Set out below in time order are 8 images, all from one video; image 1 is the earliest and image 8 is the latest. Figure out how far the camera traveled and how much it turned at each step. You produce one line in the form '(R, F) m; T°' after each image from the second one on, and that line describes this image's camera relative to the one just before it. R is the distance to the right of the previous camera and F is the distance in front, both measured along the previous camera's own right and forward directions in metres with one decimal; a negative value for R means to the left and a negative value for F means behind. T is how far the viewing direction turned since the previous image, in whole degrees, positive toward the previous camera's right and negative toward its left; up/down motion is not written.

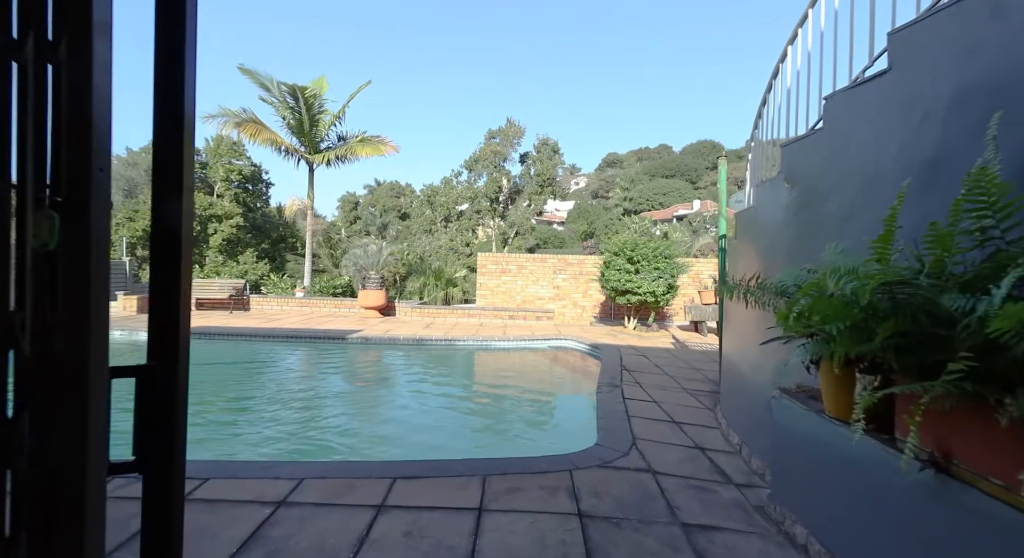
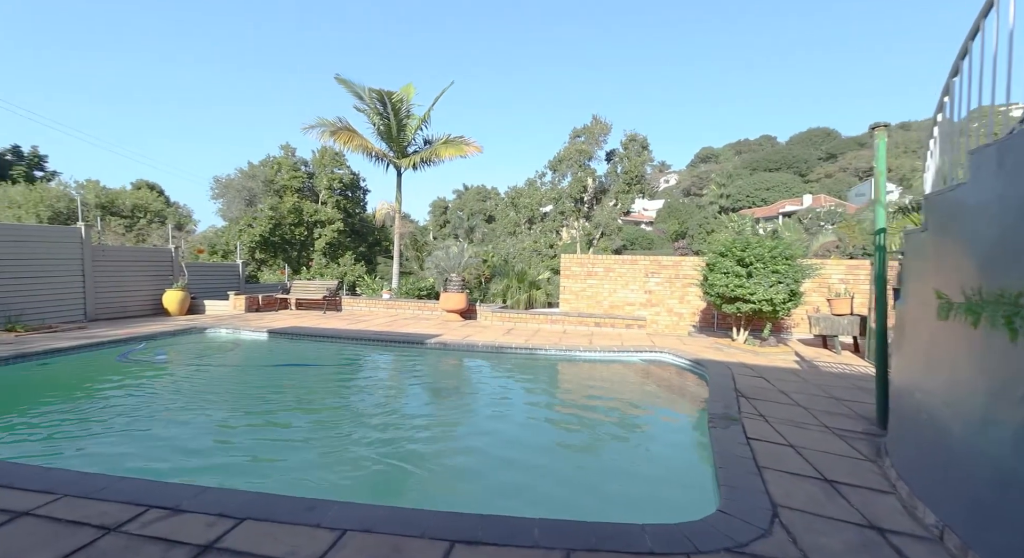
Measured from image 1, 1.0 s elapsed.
(0.0, +0.6) m; -10°
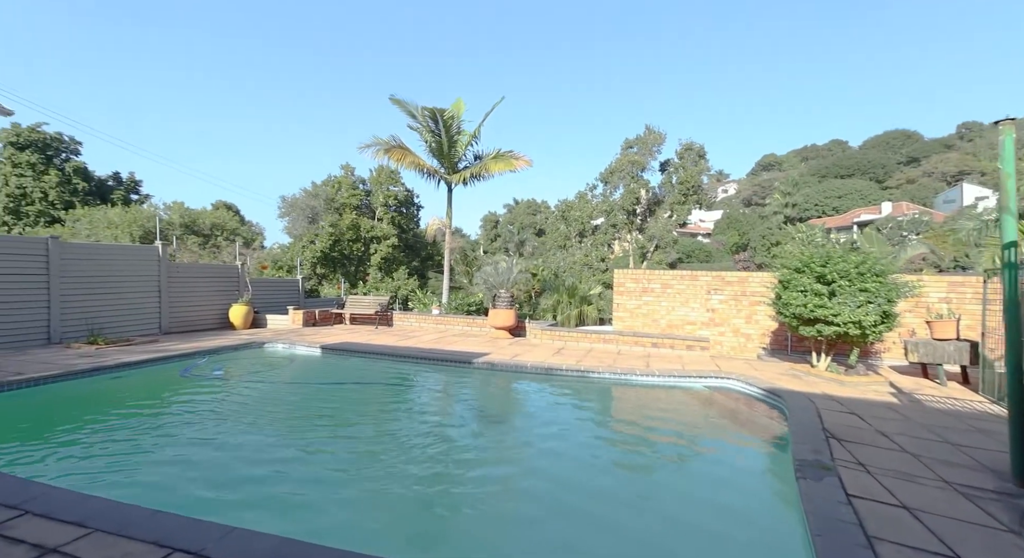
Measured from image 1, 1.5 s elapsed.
(0.0, +0.3) m; -6°
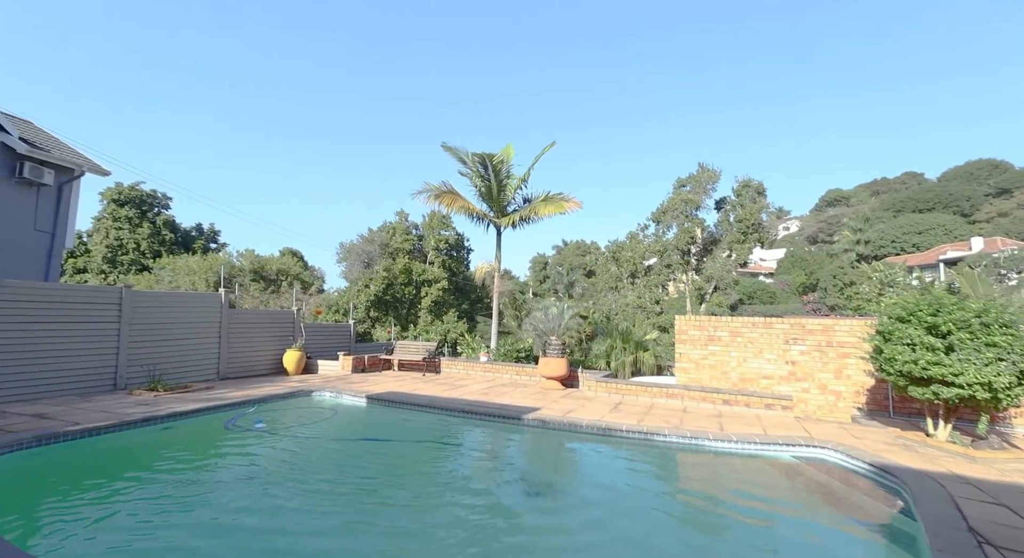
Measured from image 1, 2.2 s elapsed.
(0.0, +0.4) m; -6°
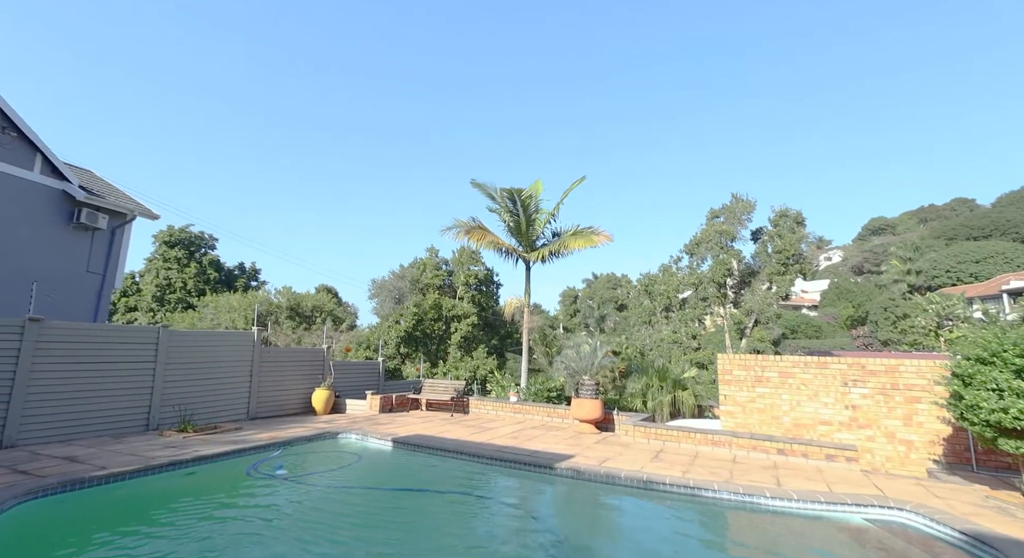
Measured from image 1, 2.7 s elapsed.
(0.0, +0.3) m; -3°
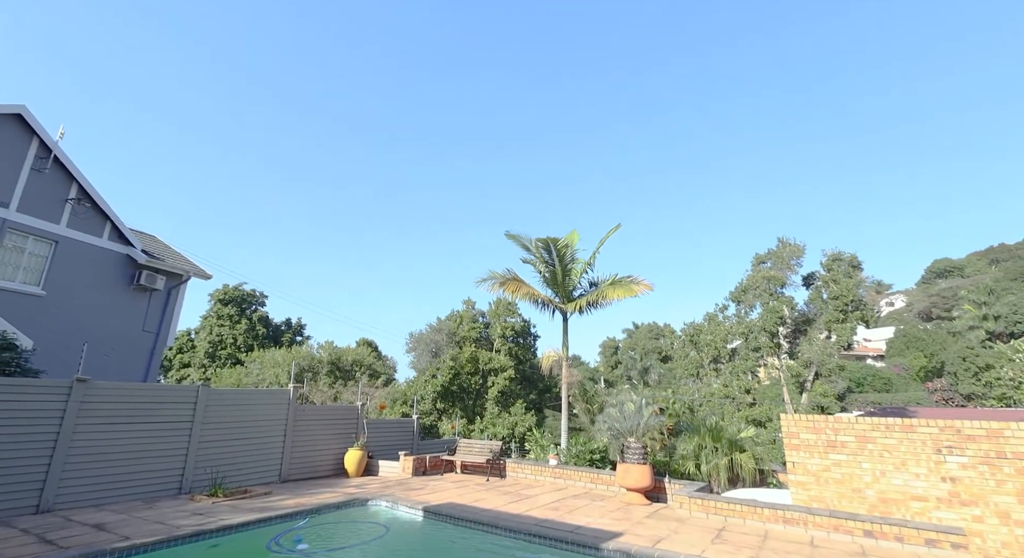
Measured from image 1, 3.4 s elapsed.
(0.0, +0.4) m; -4°
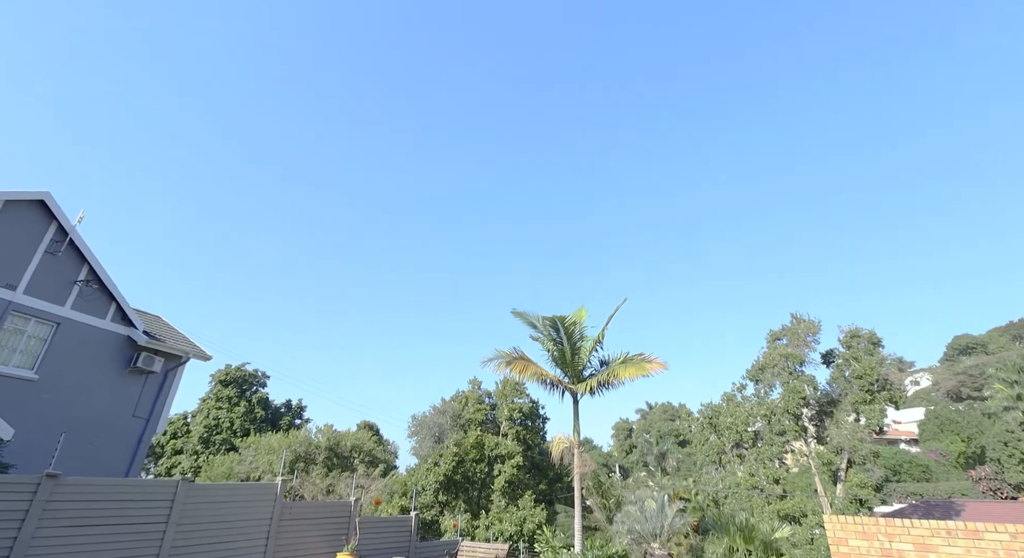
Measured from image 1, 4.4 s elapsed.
(0.0, +0.5) m; -1°
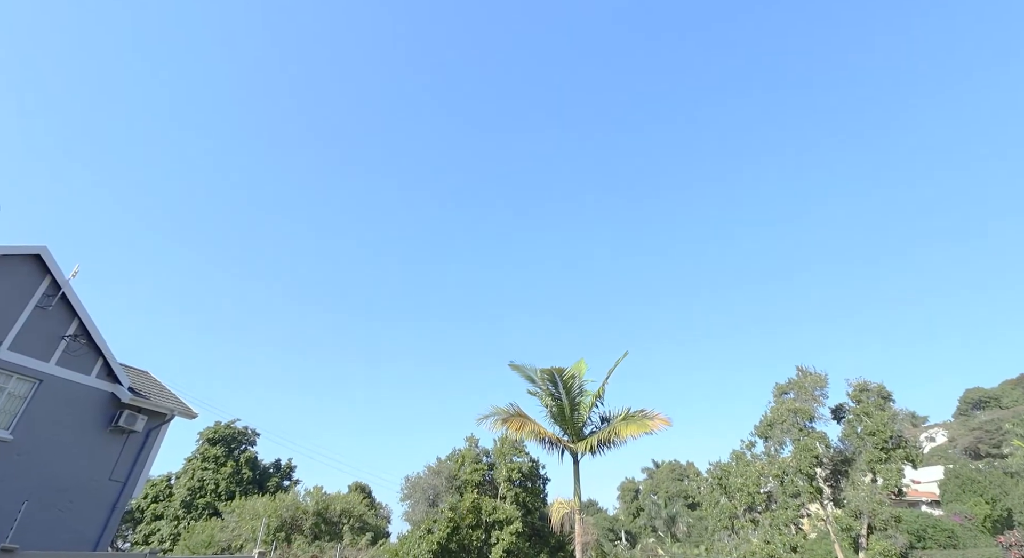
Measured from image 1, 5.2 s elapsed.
(0.0, +0.4) m; 0°
